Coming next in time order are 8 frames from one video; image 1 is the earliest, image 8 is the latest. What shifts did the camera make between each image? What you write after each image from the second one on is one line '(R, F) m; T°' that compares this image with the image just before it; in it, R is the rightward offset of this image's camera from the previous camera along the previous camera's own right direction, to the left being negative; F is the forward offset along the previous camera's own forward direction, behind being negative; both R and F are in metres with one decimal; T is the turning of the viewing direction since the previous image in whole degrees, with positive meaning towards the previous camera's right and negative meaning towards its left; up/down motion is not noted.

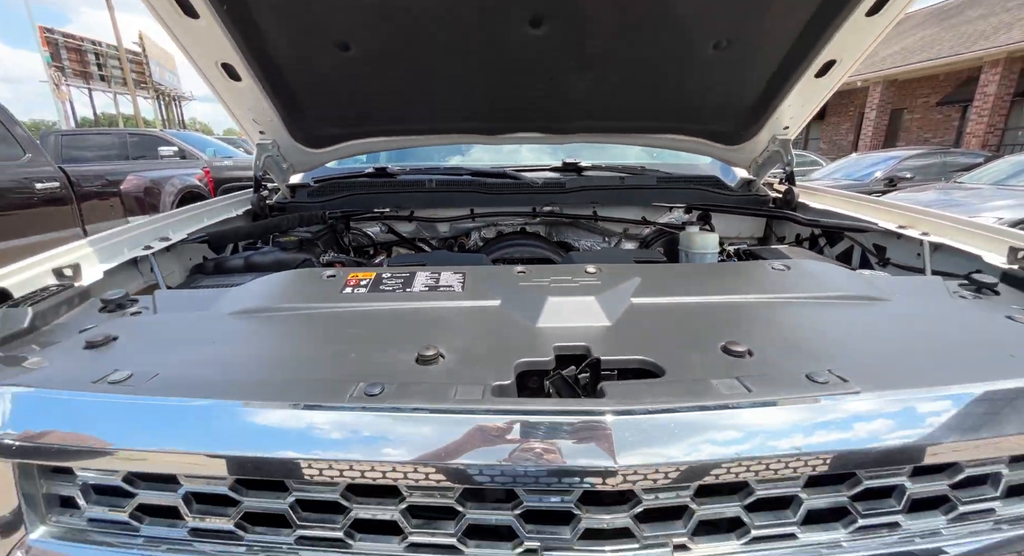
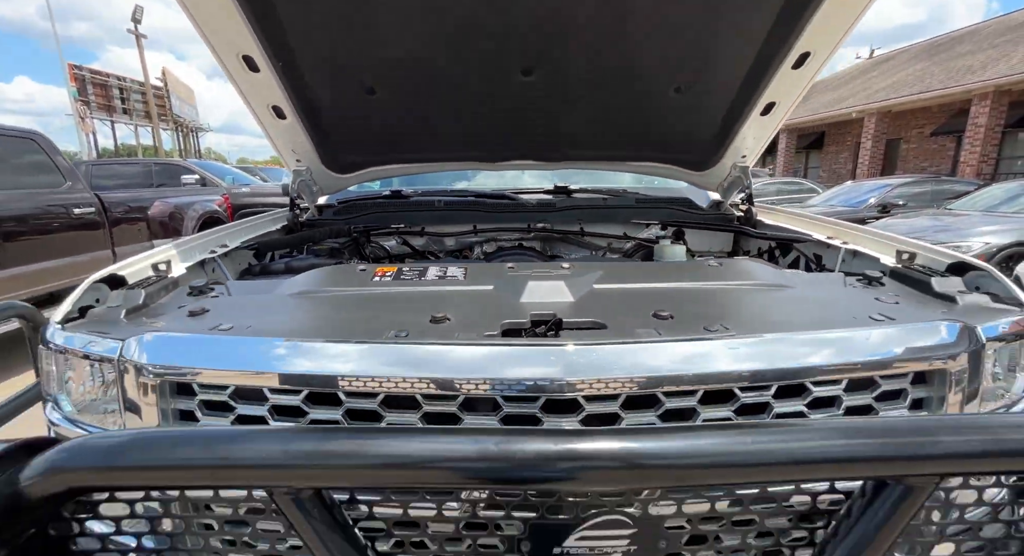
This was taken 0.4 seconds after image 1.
(0.0, -0.2) m; -1°
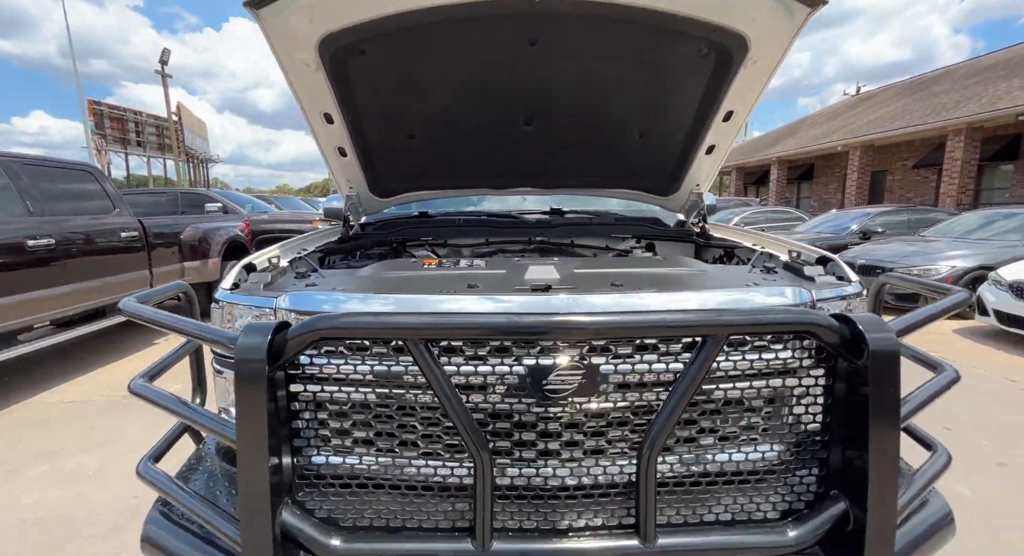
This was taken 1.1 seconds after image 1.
(0.0, -0.4) m; 0°
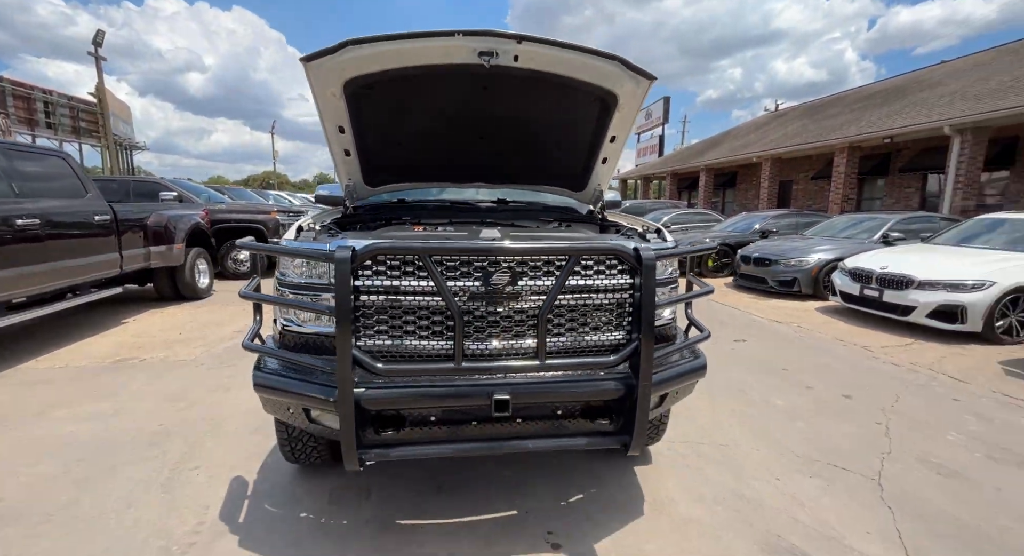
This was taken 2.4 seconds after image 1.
(-0.1, -0.9) m; +6°
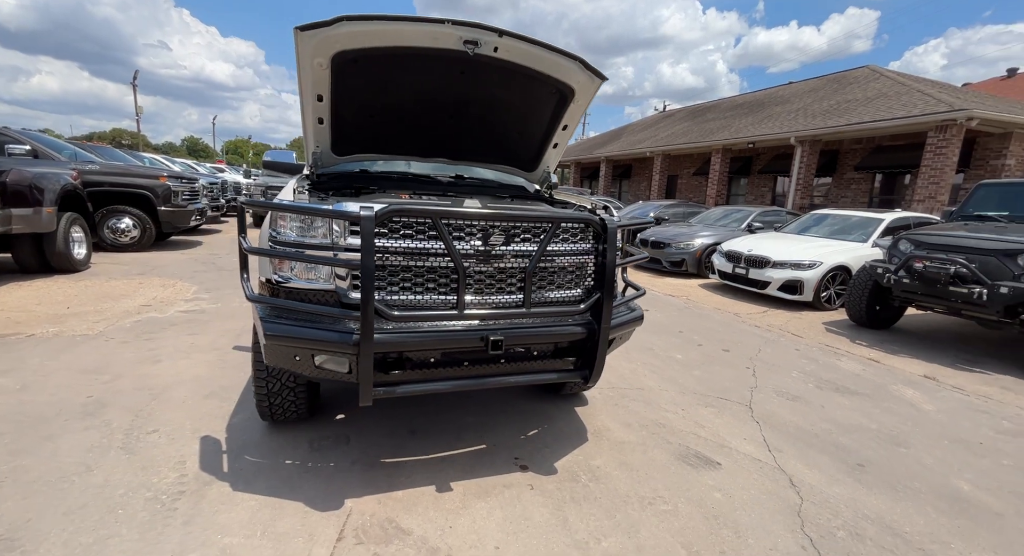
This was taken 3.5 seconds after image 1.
(-0.4, -0.3) m; +13°
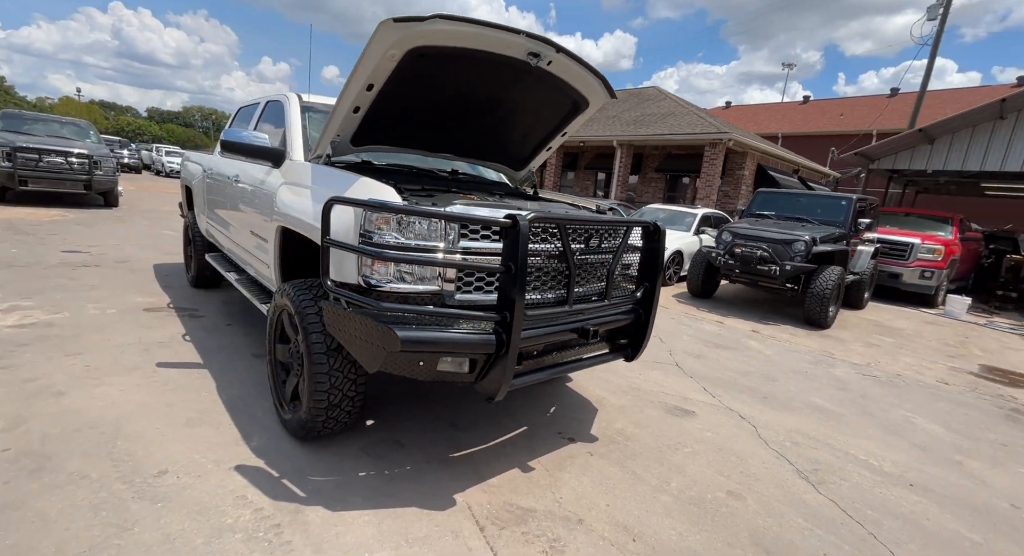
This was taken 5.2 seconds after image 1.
(-1.4, +0.1) m; +24°
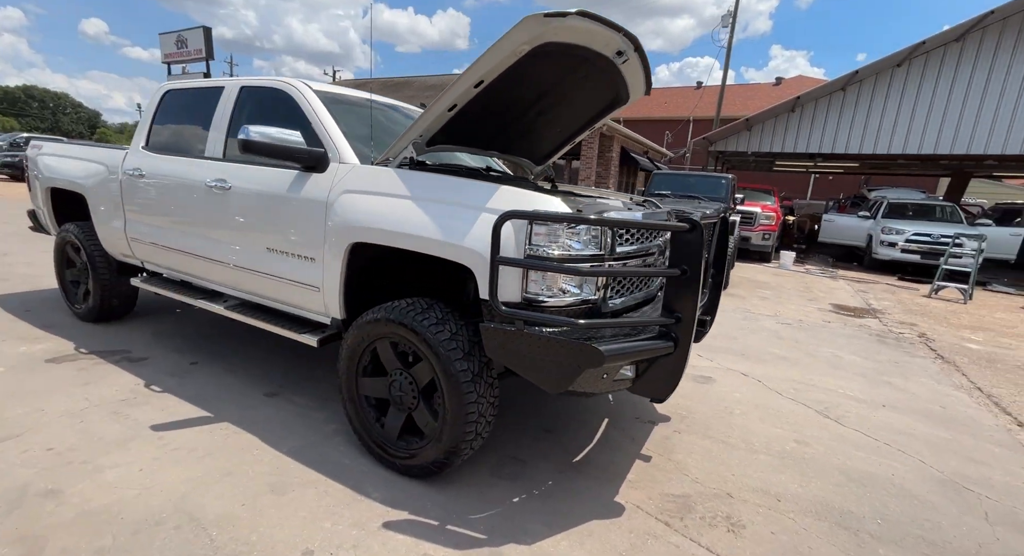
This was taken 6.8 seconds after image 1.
(-1.4, +0.3) m; +18°
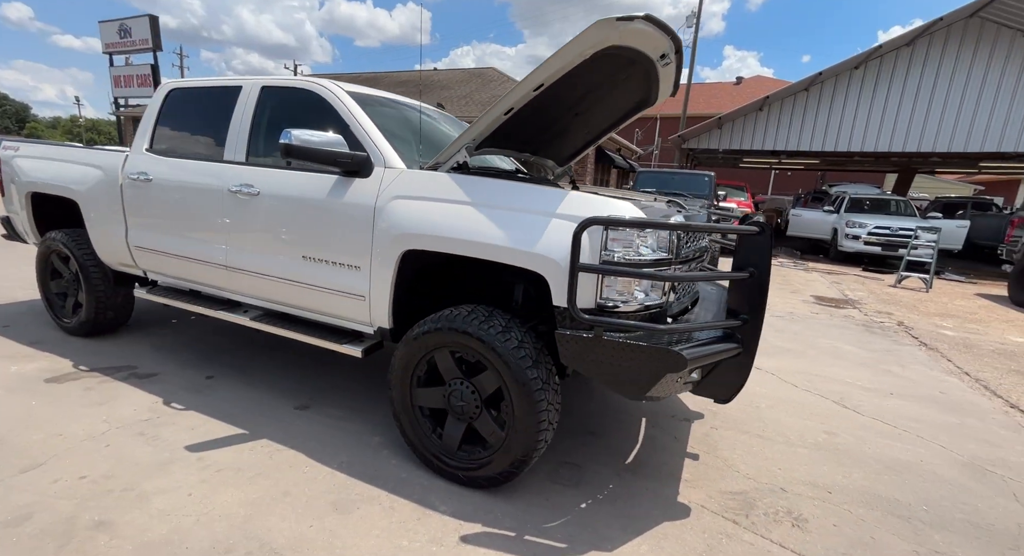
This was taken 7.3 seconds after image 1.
(-0.5, 0.0) m; +4°
